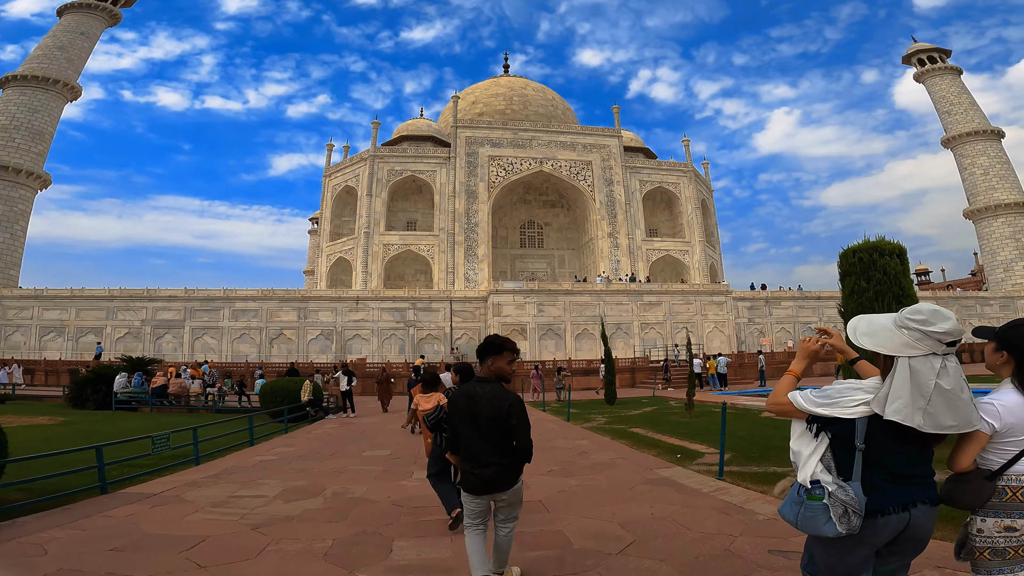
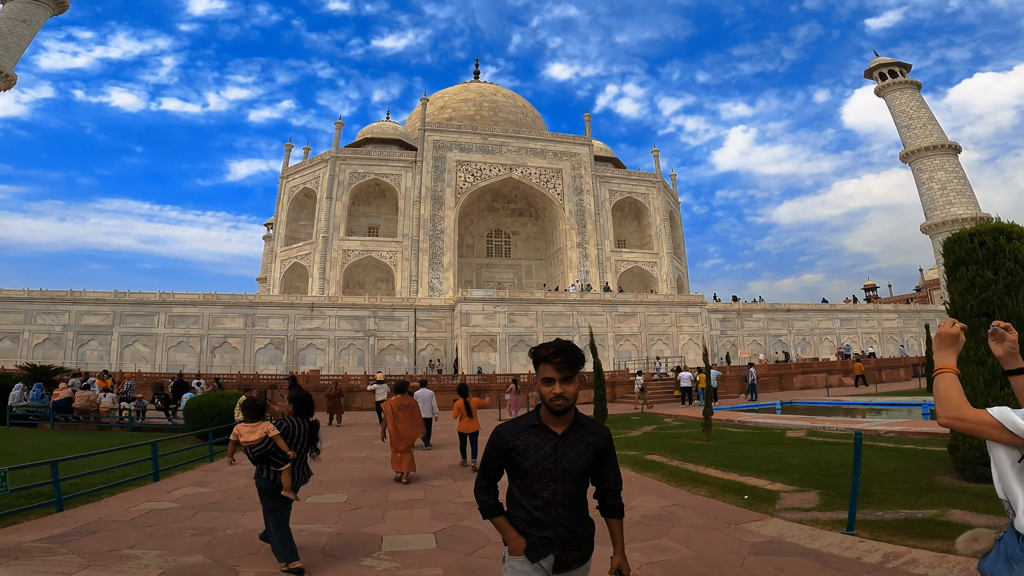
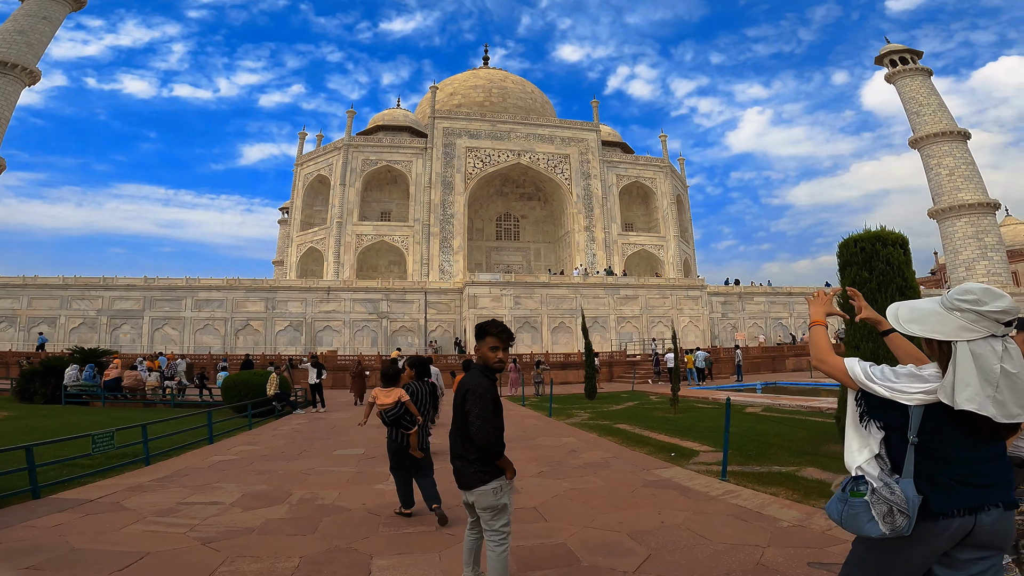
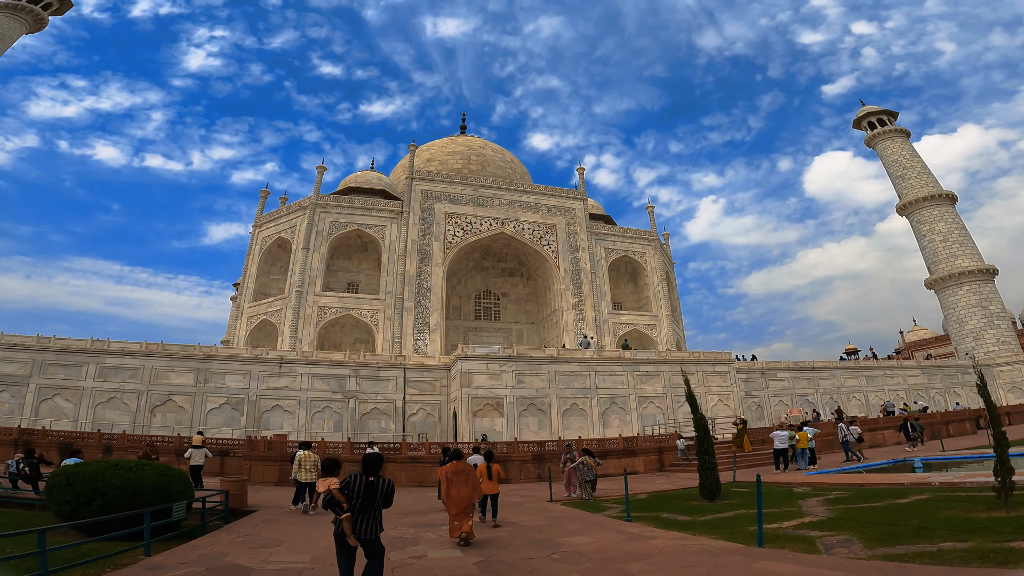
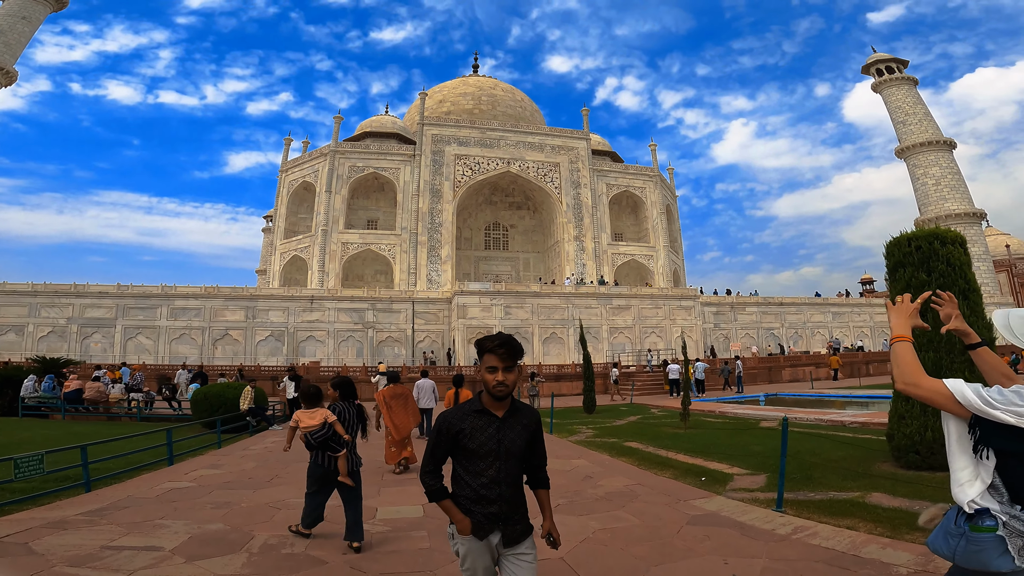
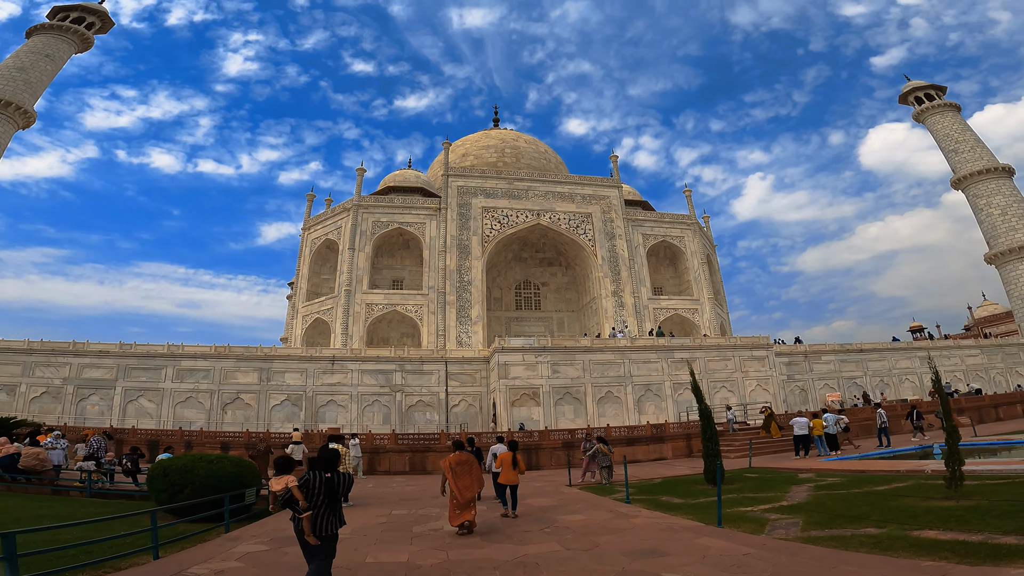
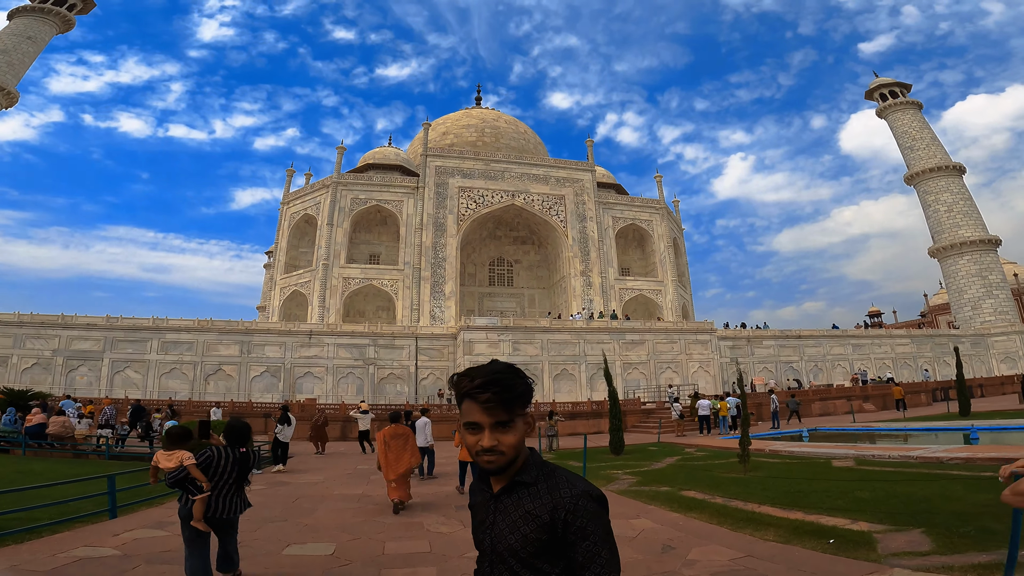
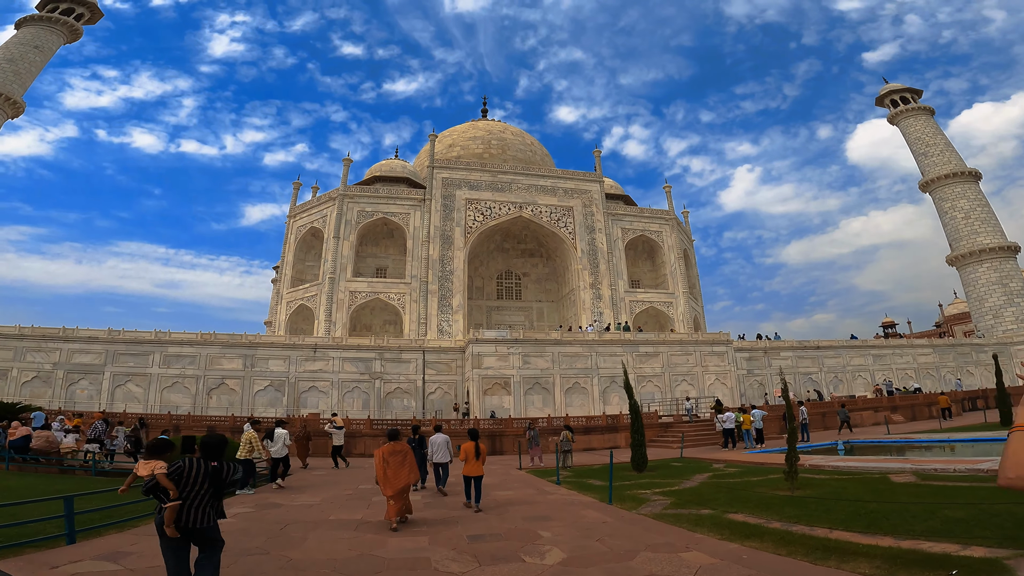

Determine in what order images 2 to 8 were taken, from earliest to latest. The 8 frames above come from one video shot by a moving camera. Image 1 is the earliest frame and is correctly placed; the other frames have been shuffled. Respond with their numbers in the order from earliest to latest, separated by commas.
3, 5, 2, 7, 8, 6, 4
